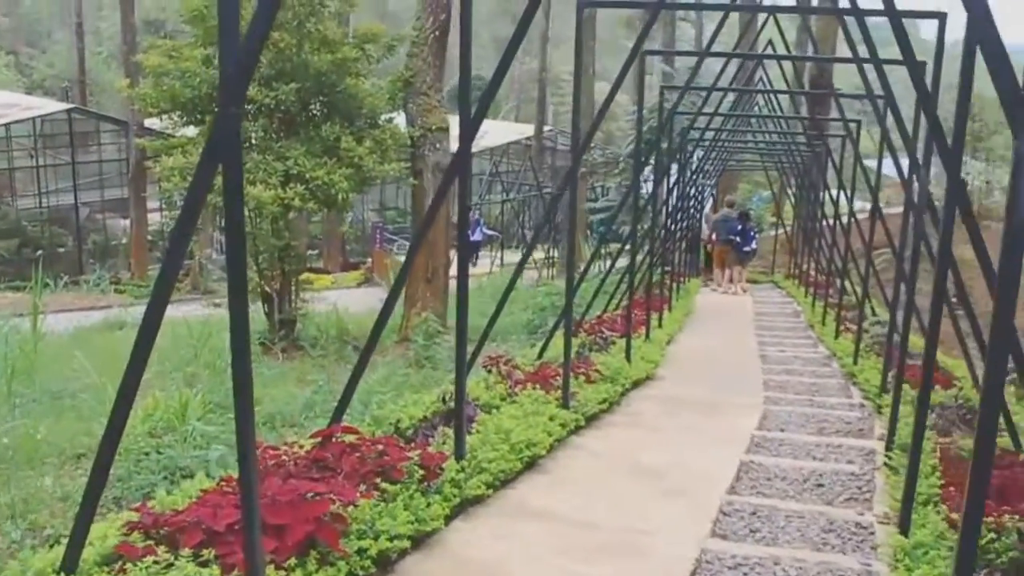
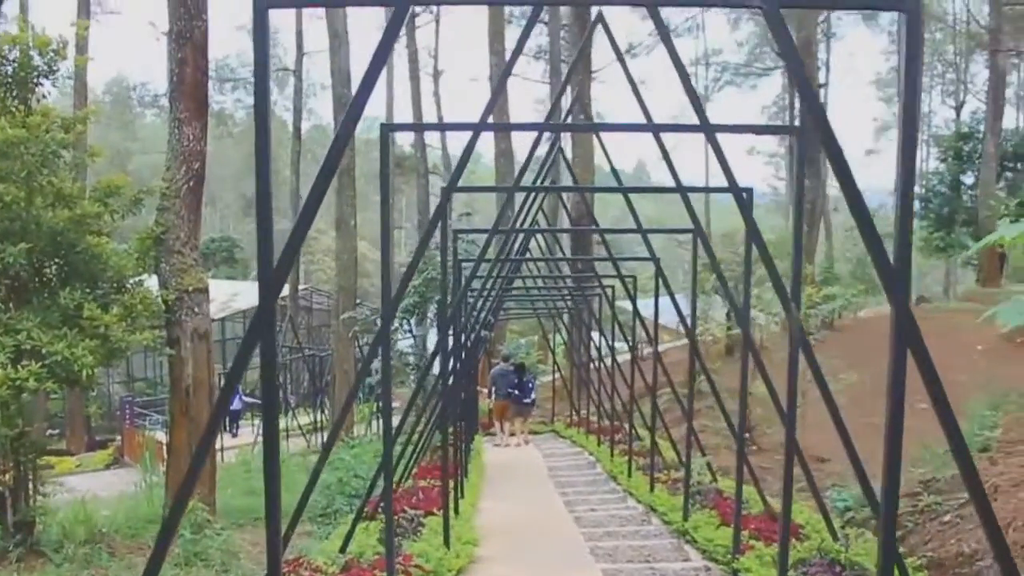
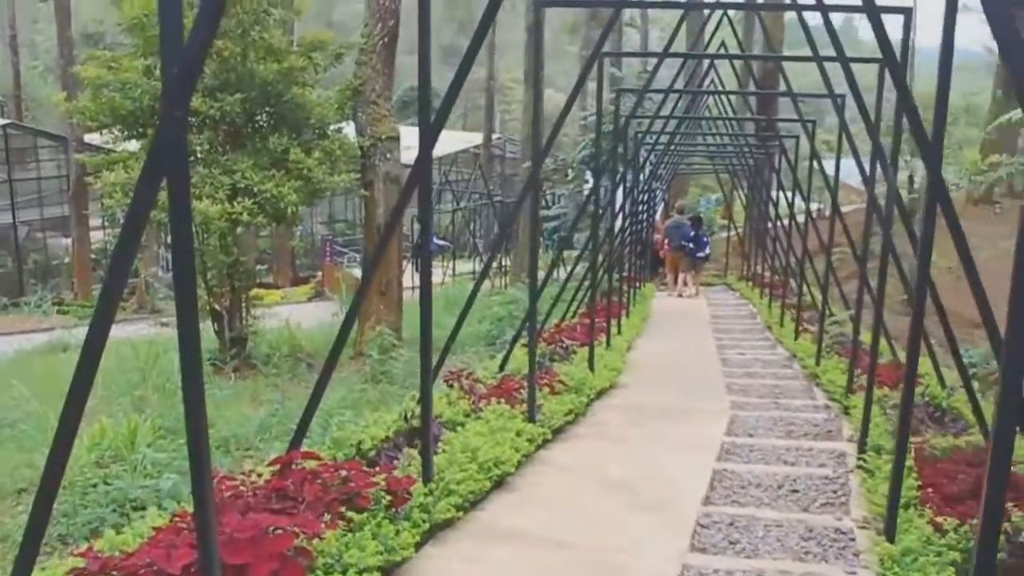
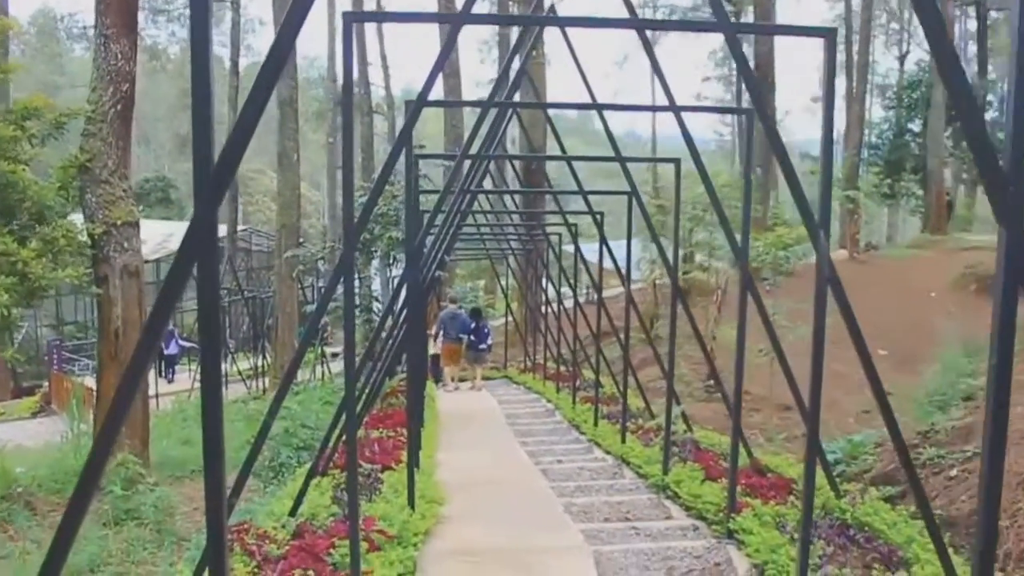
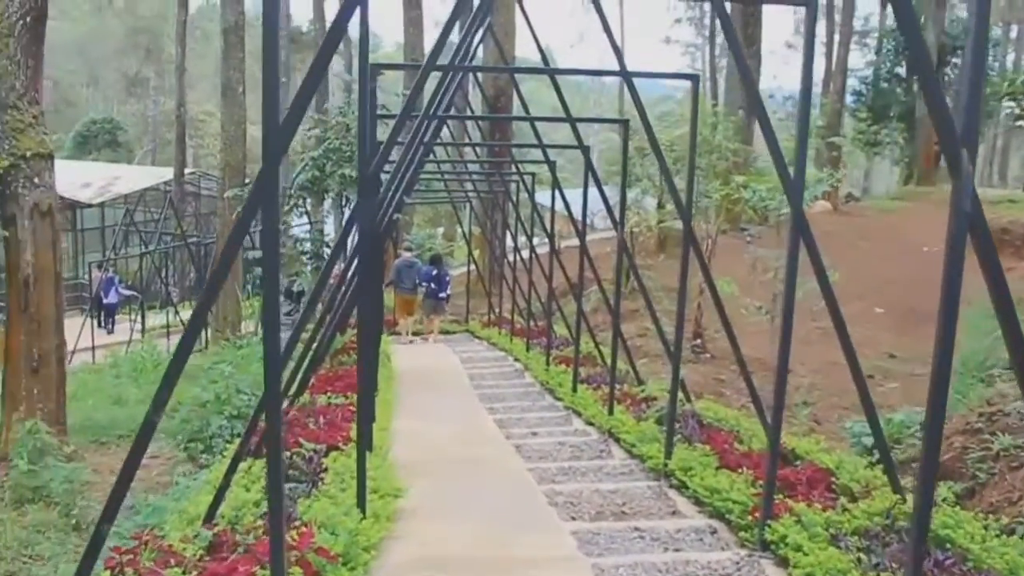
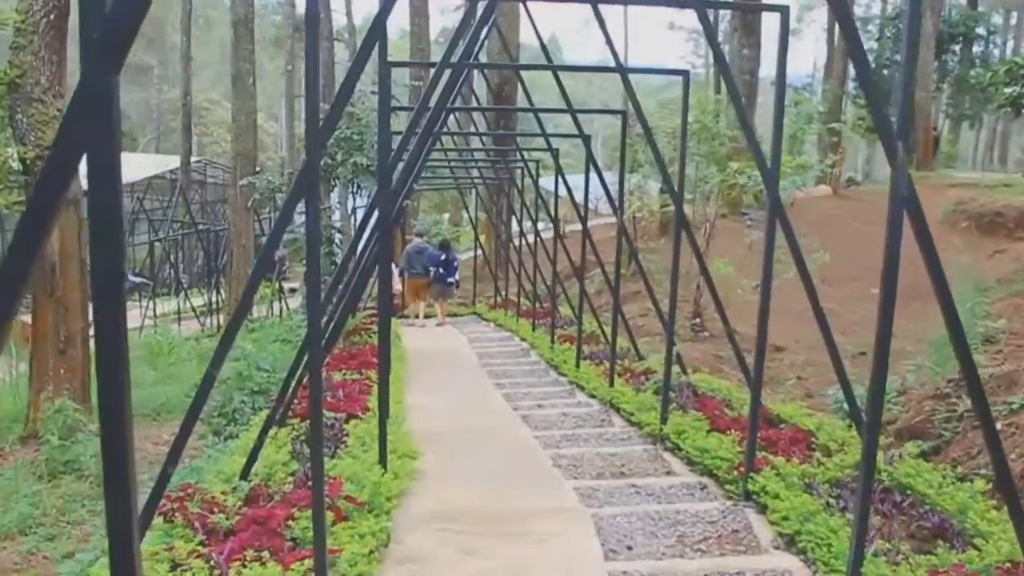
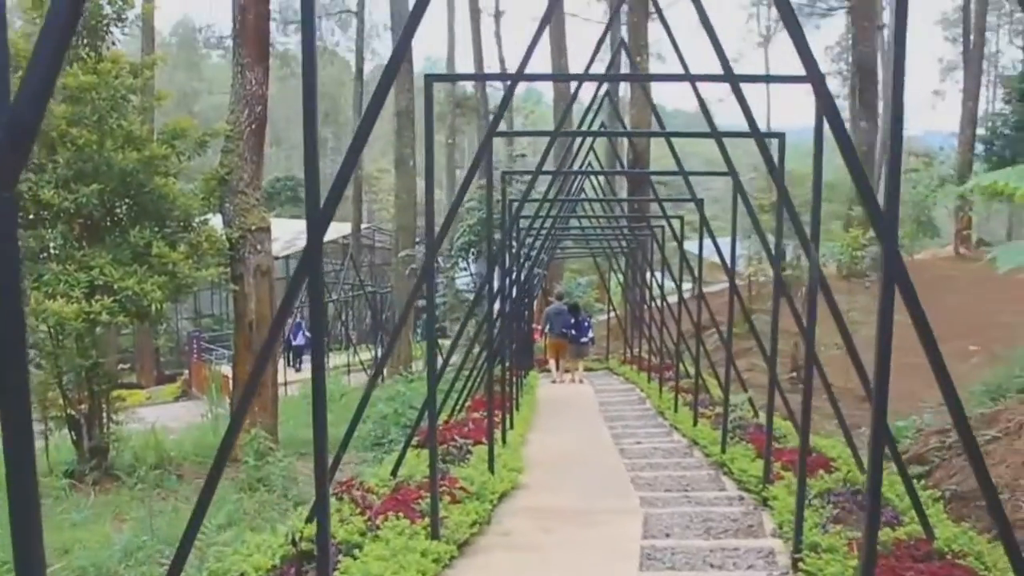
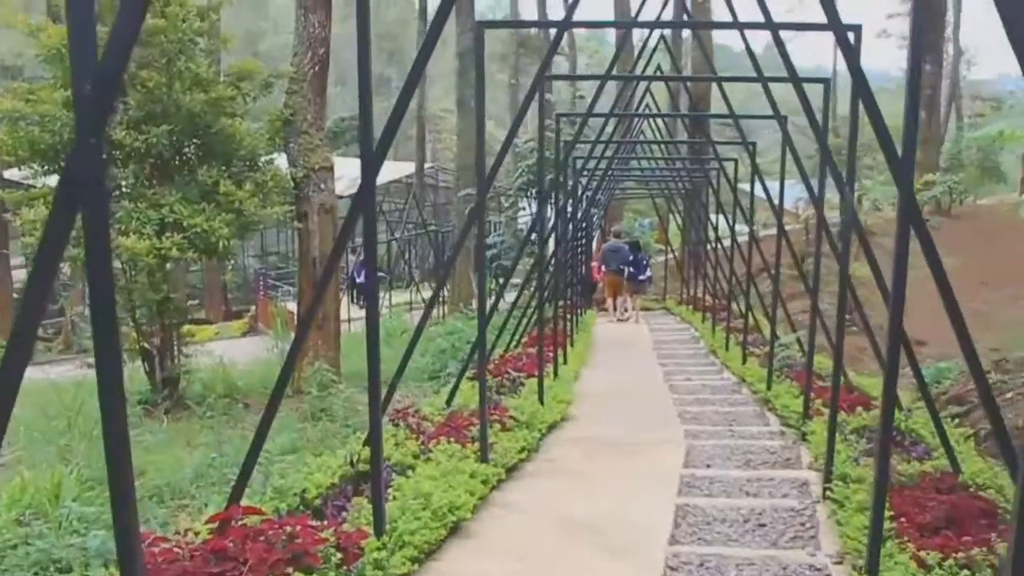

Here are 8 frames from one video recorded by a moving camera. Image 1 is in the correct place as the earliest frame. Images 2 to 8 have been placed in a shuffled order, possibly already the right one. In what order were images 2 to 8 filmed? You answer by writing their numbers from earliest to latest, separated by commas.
3, 8, 7, 2, 4, 6, 5
